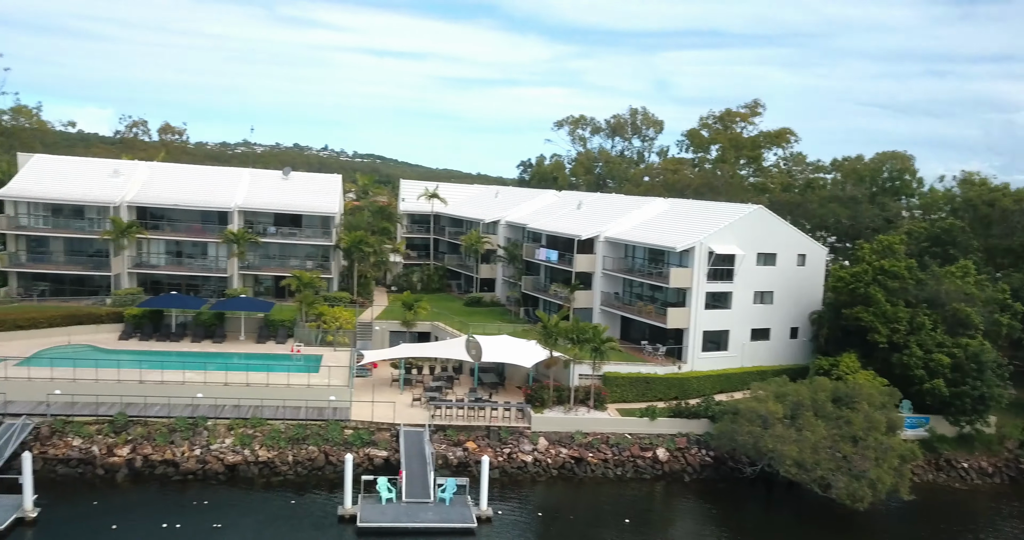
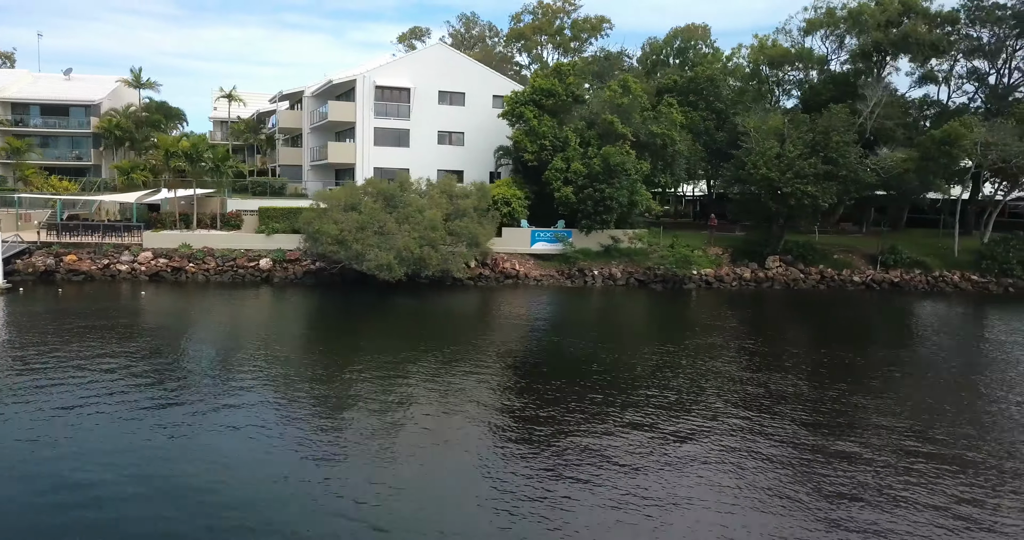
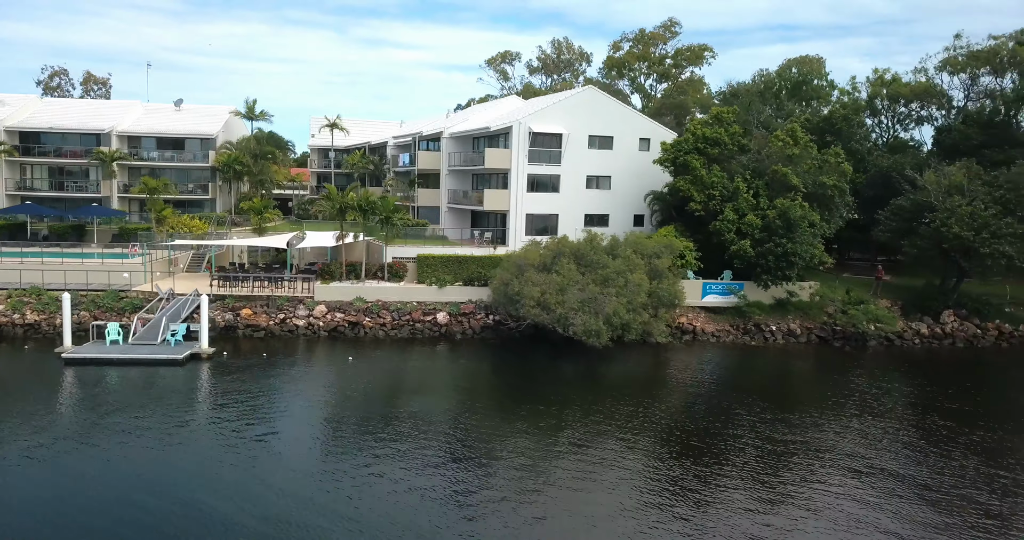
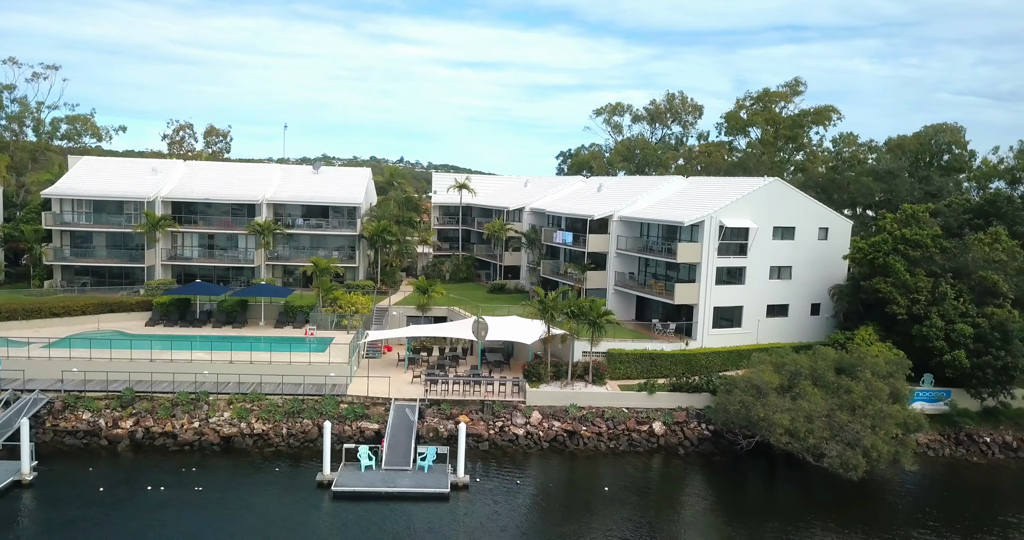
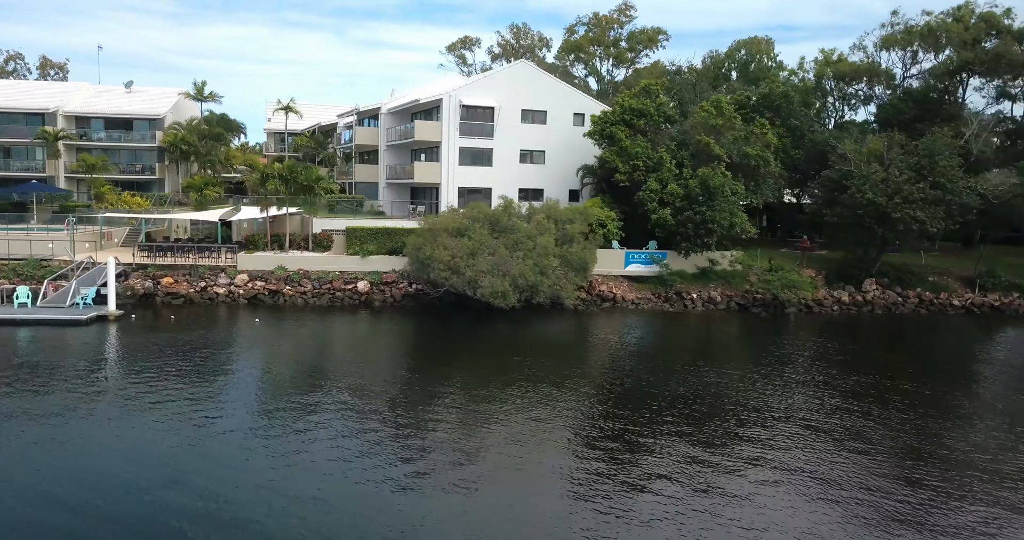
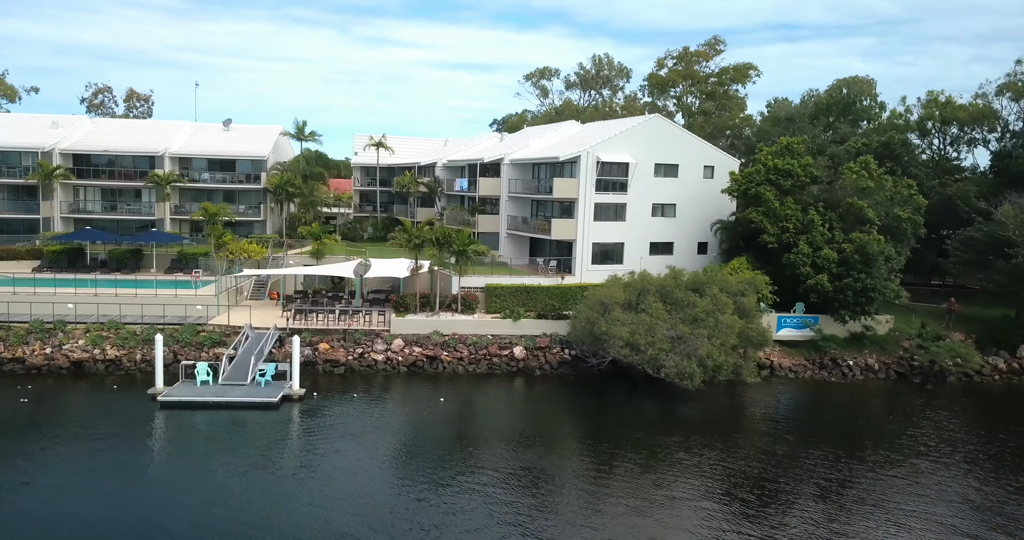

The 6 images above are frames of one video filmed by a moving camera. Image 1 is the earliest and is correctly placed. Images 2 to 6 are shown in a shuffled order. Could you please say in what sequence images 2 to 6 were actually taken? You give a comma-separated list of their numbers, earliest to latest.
4, 6, 3, 5, 2
